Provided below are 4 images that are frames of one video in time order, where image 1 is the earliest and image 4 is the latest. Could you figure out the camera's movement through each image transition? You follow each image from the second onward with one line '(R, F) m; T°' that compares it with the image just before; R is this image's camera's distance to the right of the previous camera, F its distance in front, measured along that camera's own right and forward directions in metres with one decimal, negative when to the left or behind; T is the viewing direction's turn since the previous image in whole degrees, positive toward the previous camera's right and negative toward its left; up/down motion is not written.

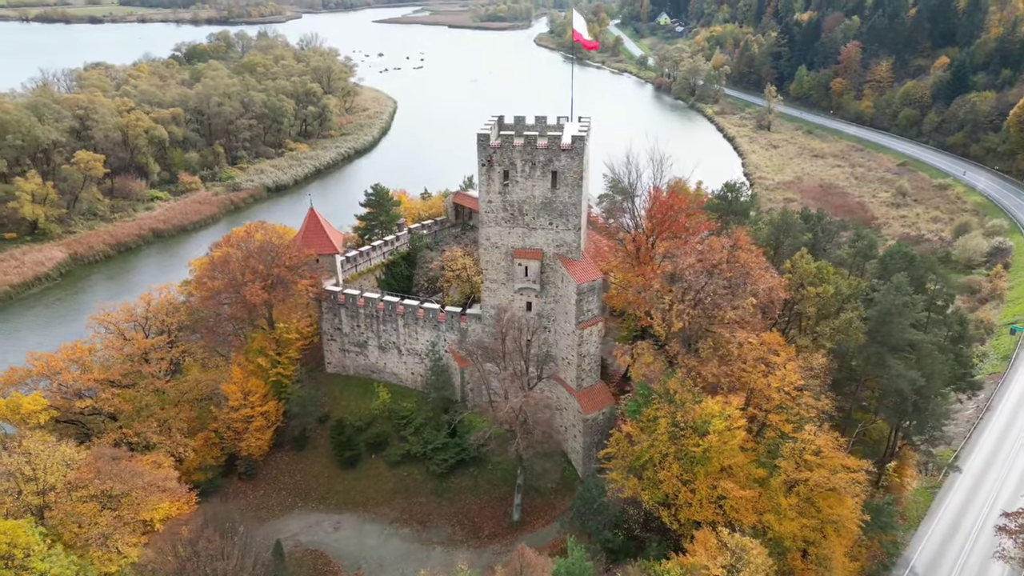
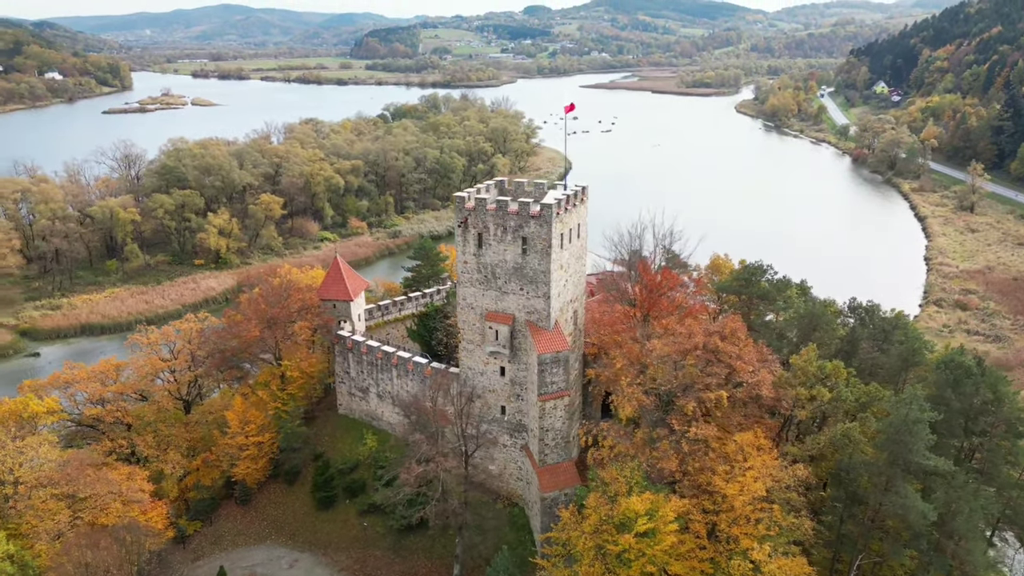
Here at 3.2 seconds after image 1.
(+7.3, +1.3) m; -15°
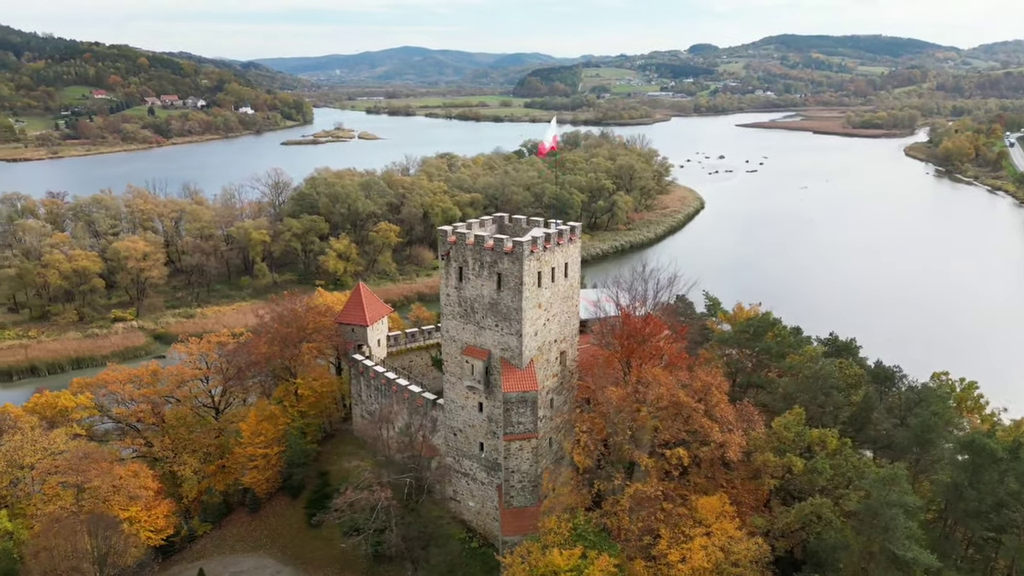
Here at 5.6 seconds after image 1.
(+5.5, +0.7) m; -12°
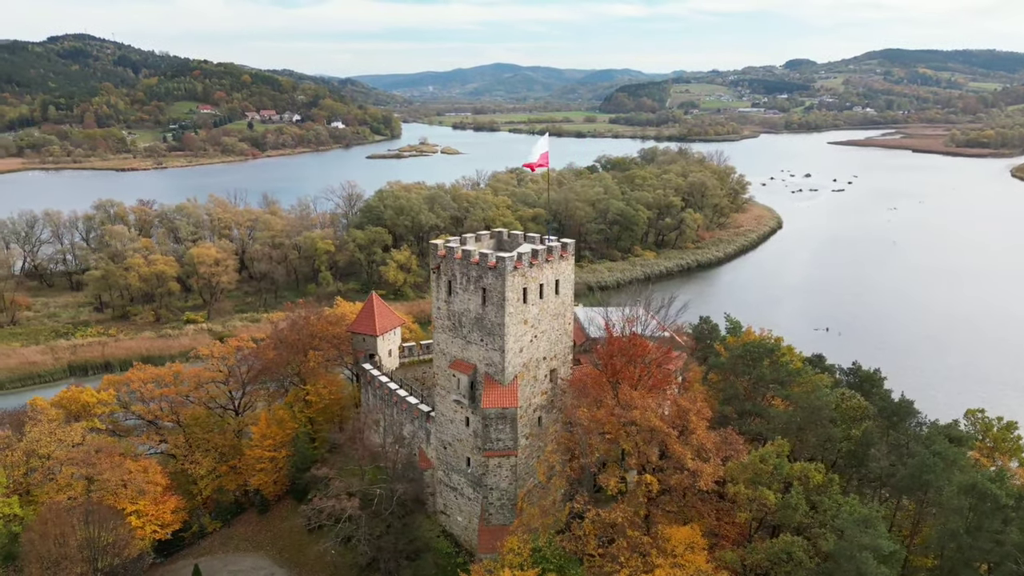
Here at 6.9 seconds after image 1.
(+3.1, +0.3) m; -6°
